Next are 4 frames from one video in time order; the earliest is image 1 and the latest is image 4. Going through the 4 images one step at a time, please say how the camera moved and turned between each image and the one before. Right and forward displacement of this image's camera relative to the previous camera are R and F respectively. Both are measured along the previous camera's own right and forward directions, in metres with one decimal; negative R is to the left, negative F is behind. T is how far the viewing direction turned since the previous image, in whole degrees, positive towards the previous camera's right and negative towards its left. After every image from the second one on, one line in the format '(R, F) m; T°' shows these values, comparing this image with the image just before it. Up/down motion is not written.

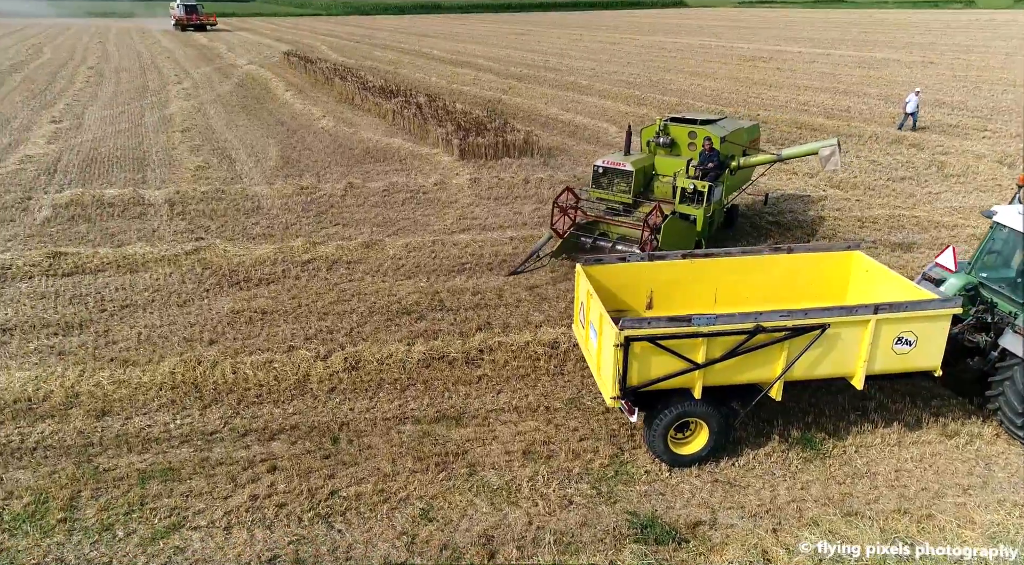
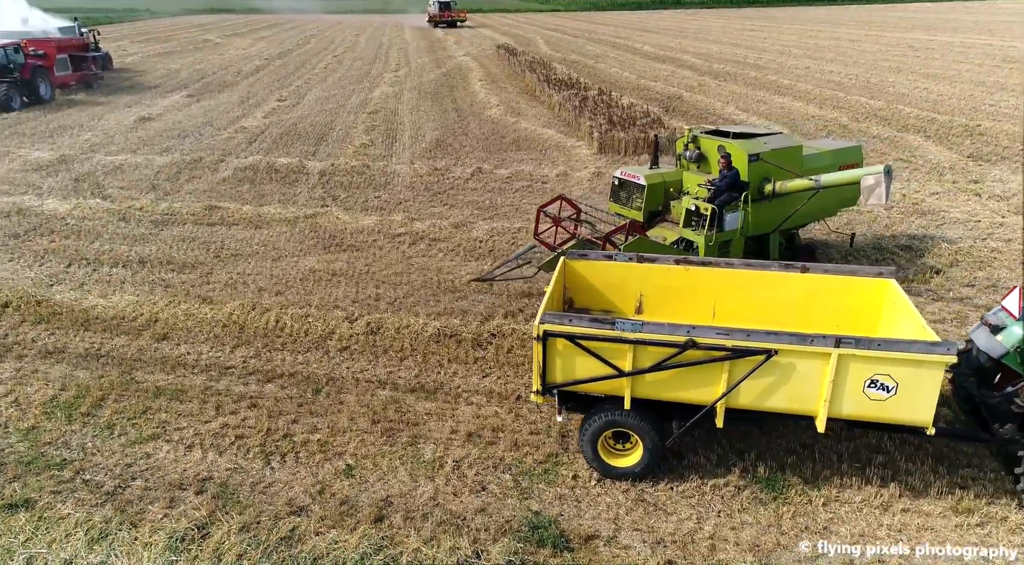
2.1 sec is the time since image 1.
(+2.5, +0.3) m; -19°
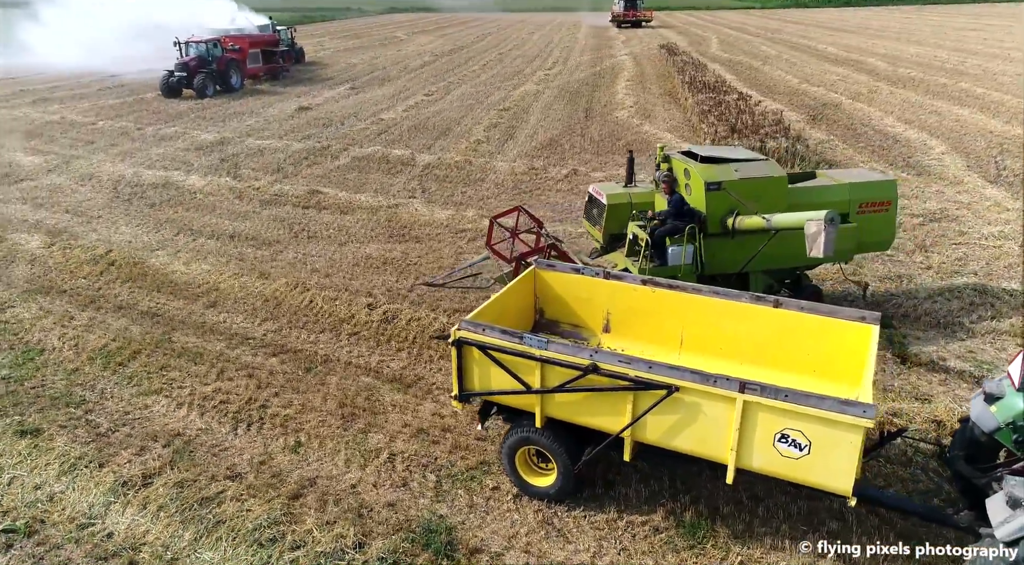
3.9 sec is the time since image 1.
(+2.1, +0.3) m; -15°
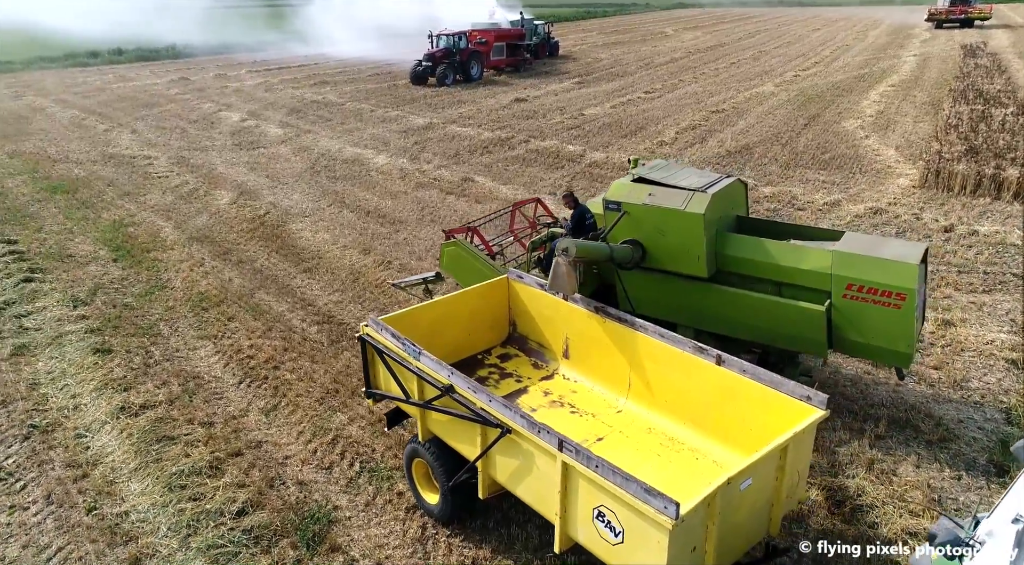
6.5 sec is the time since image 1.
(+2.7, +1.0) m; -22°
